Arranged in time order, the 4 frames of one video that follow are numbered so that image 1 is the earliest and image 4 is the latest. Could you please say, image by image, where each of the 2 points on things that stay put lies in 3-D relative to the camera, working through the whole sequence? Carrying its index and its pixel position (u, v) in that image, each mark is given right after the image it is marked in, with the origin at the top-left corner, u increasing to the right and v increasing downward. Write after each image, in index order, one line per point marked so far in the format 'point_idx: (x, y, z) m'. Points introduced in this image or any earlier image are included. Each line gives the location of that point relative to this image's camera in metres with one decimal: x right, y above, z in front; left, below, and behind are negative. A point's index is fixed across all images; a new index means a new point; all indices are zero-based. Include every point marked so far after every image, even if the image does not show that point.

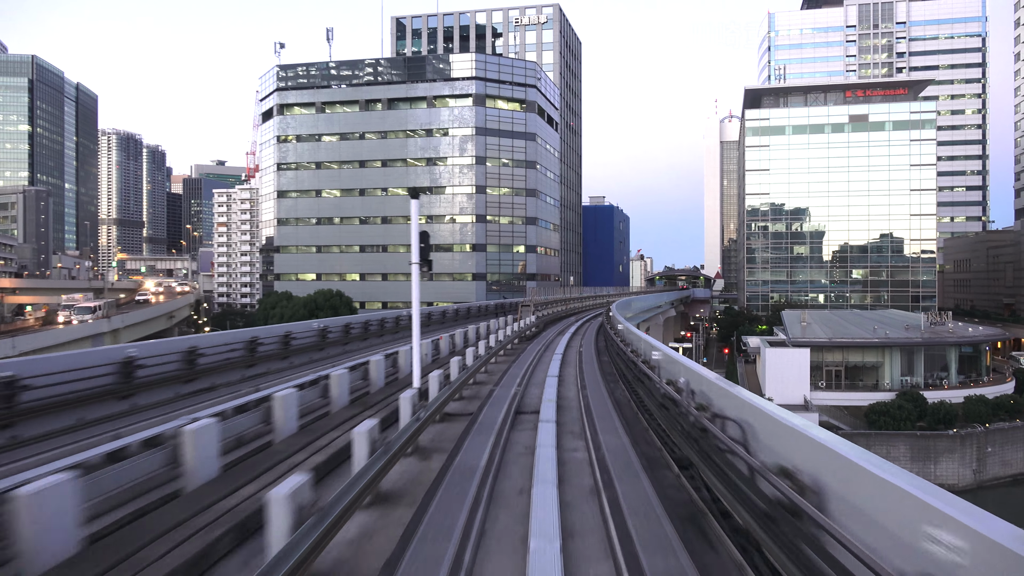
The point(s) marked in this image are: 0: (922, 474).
0: (+16.1, -7.3, +18.8) m
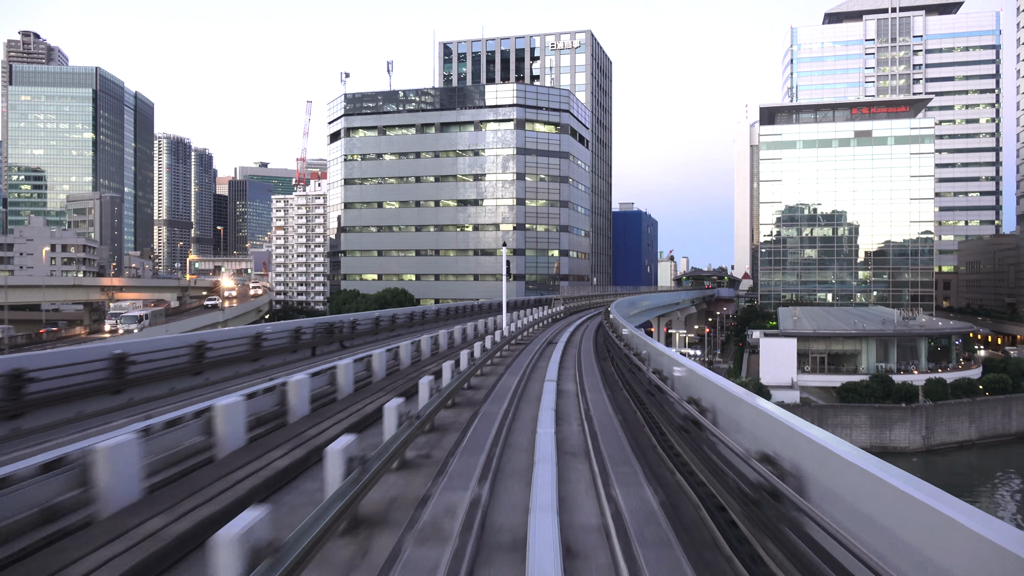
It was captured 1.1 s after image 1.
0: (+17.9, -7.3, +23.4) m
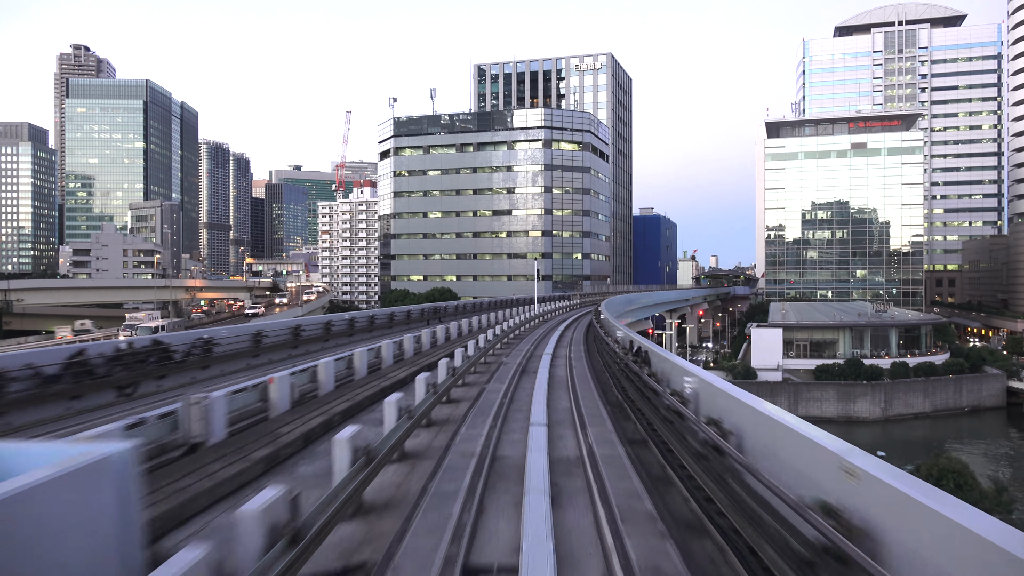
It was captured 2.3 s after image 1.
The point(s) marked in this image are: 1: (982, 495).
0: (+19.7, -7.2, +28.5) m
1: (+13.8, -6.1, +14.2) m
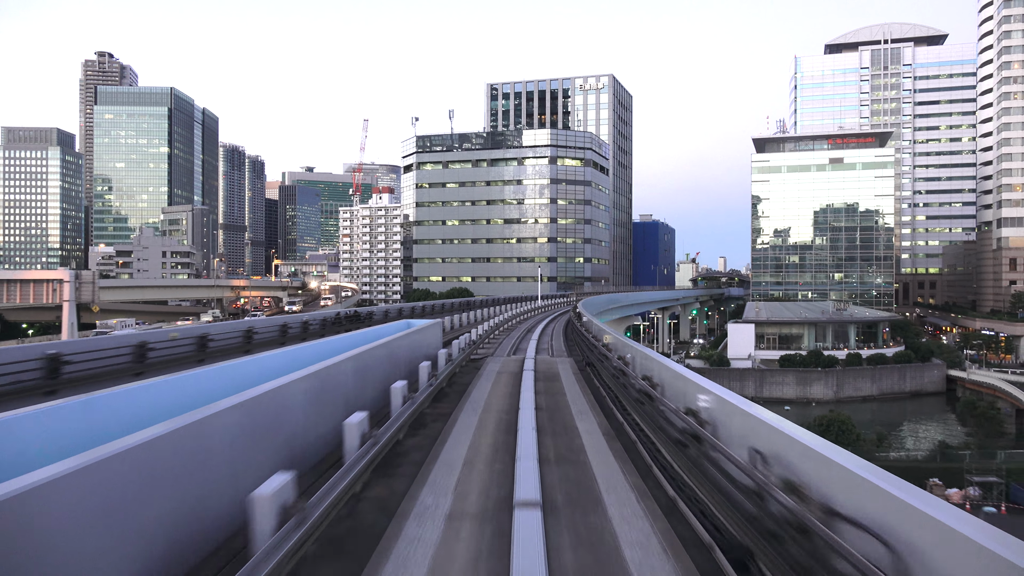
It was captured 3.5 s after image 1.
0: (+20.3, -7.3, +33.6) m
1: (+14.1, -6.1, +19.4) m
